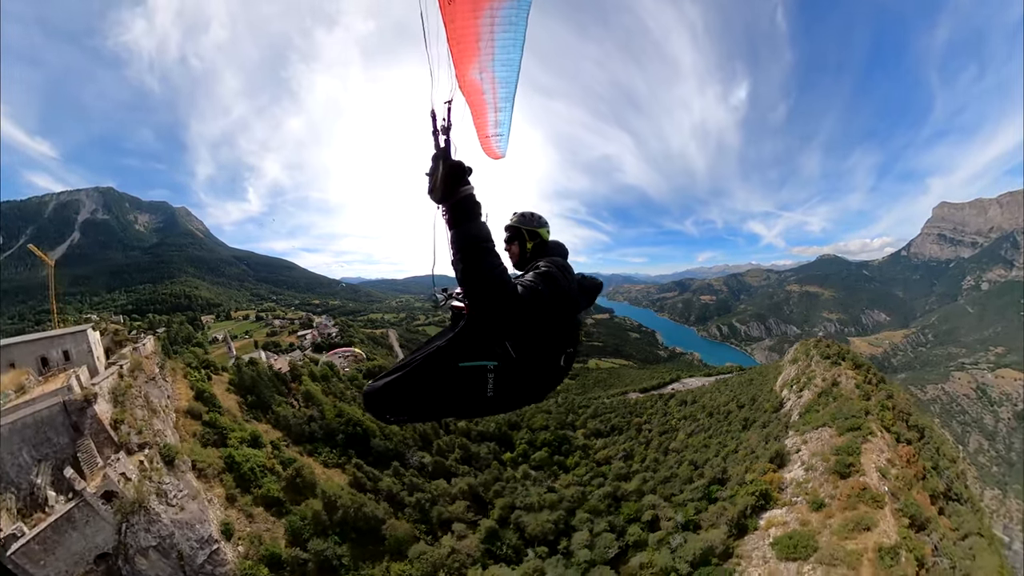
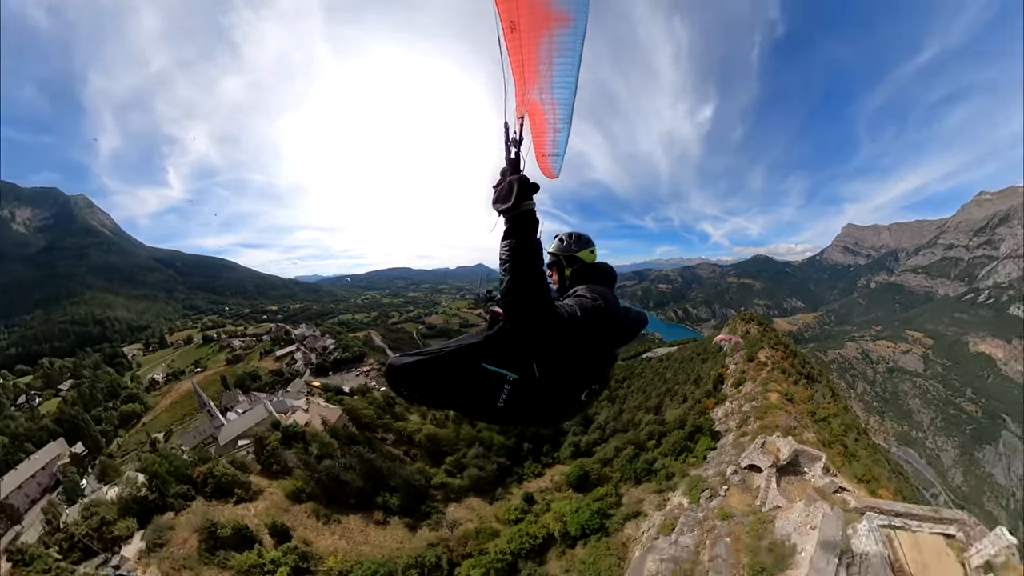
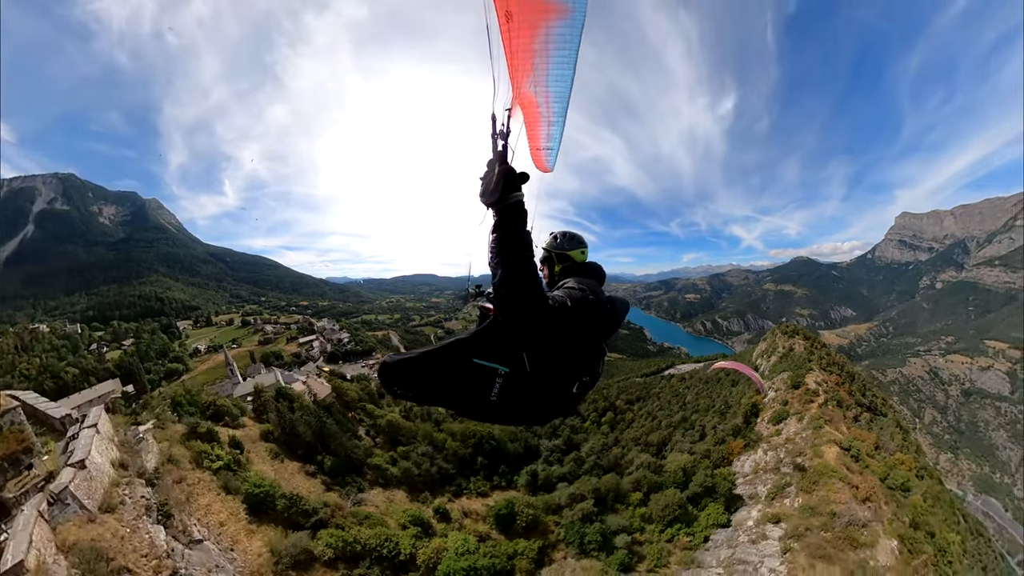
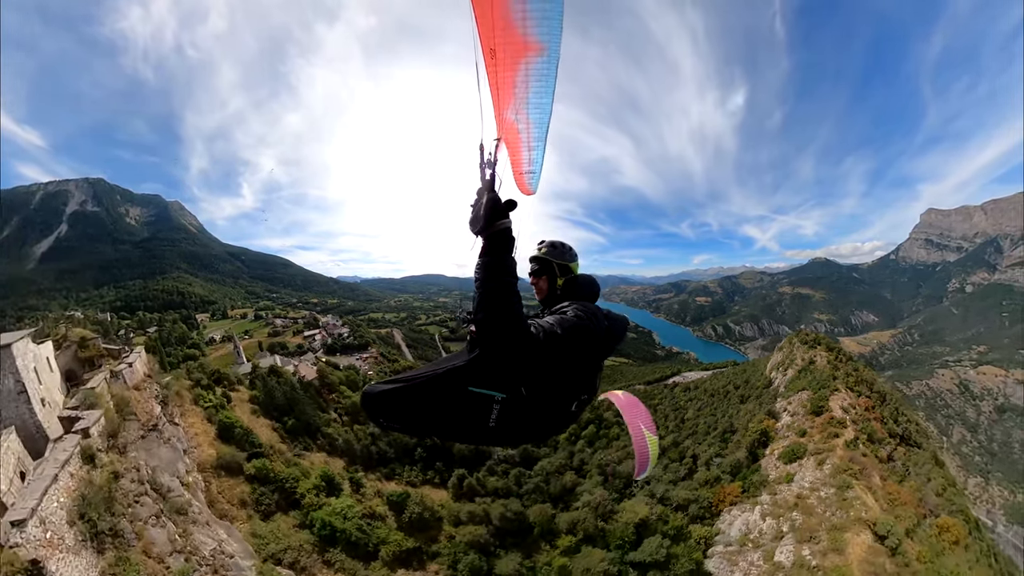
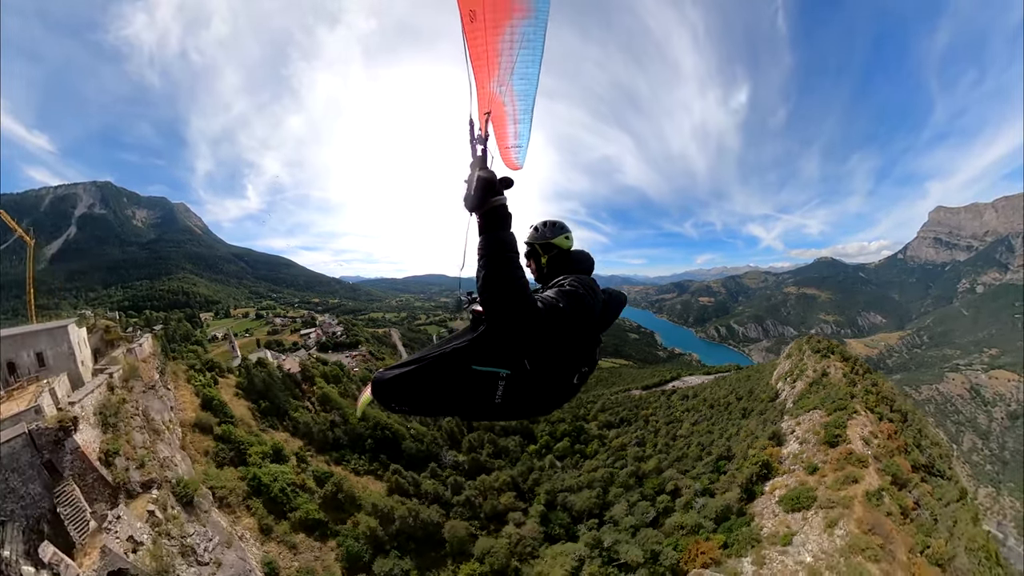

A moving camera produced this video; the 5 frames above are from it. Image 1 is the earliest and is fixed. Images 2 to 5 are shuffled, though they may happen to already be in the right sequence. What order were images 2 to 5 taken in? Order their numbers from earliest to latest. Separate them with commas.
5, 4, 3, 2
